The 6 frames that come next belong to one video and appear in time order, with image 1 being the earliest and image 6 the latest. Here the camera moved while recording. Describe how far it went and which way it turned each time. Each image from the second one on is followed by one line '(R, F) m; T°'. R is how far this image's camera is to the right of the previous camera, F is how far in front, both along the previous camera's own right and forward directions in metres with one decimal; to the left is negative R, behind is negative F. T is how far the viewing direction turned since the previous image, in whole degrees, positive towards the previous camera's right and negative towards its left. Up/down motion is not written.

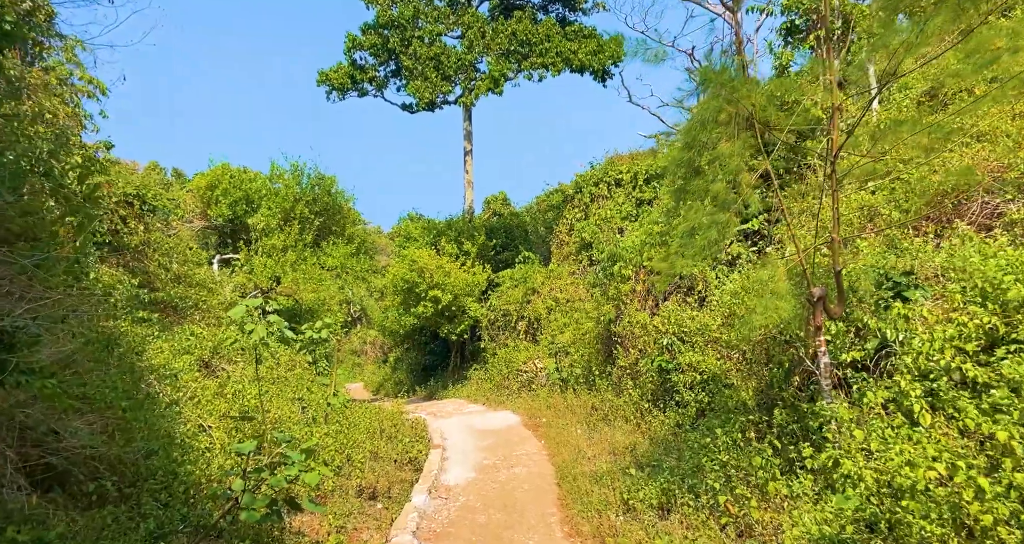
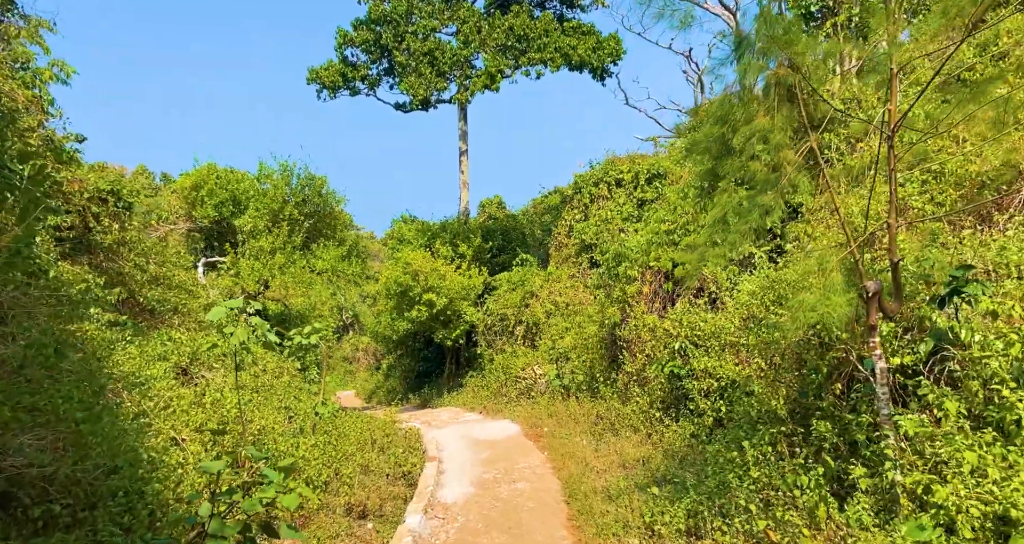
(-0.1, +0.5) m; +1°
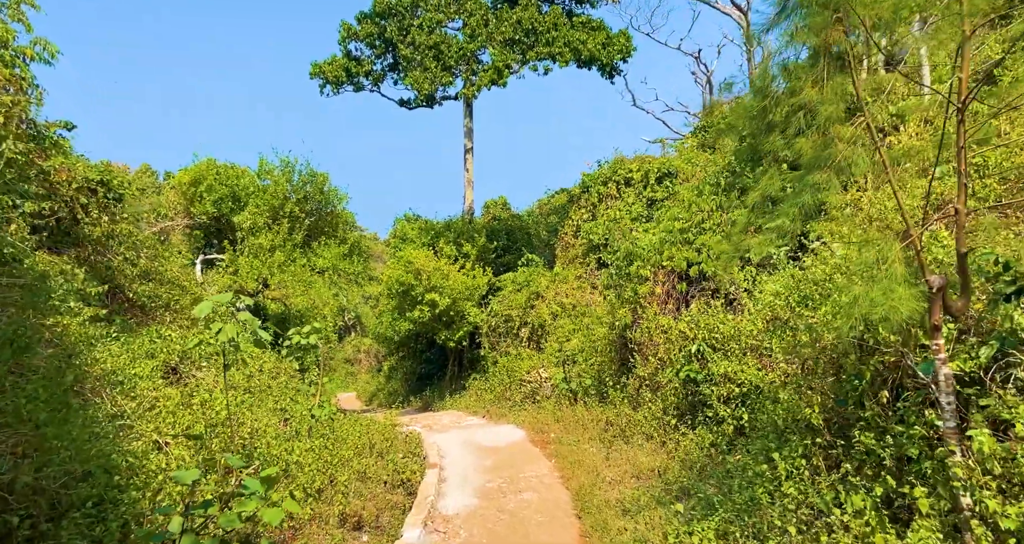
(0.0, +0.4) m; 0°
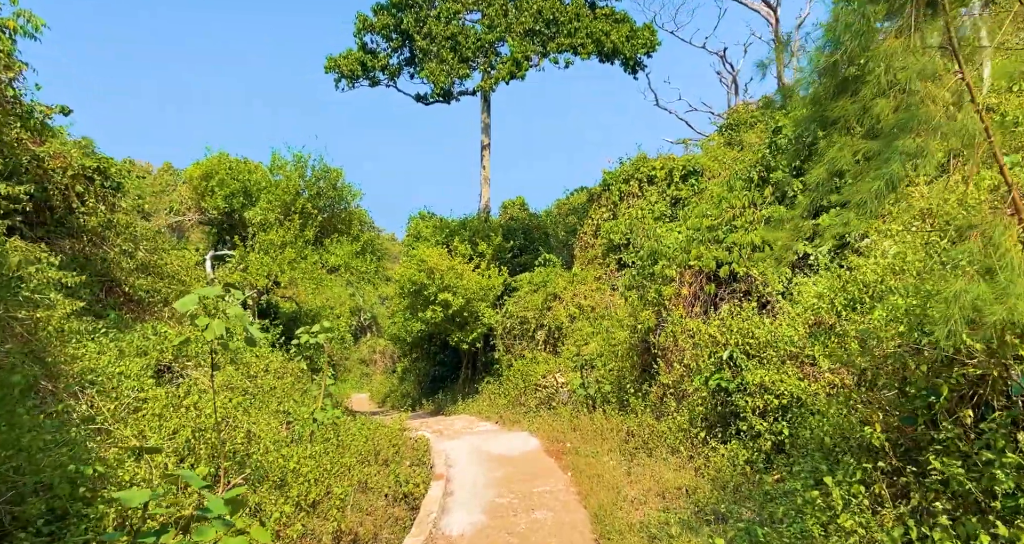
(0.0, +0.5) m; -1°
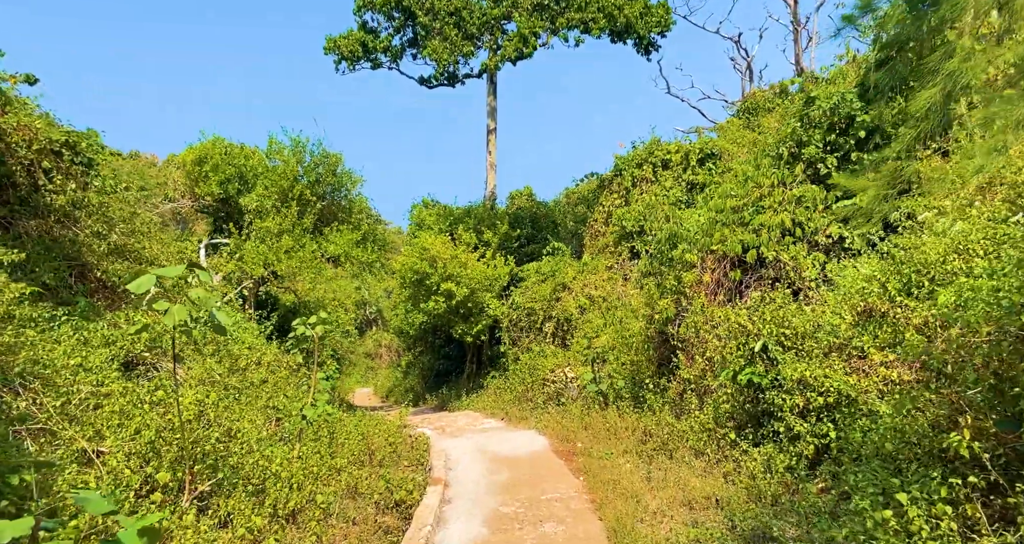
(0.0, +0.7) m; -1°
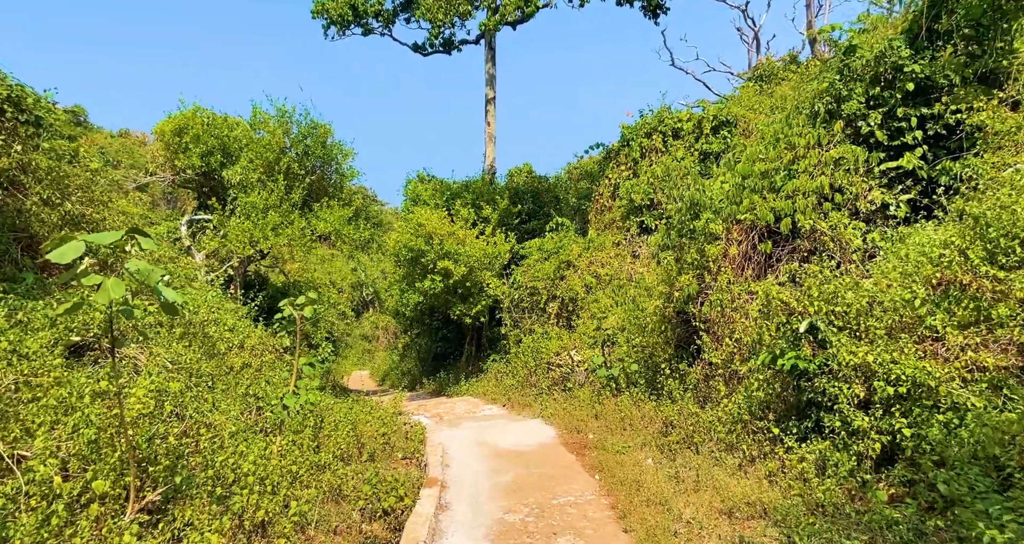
(-0.1, +0.8) m; 0°
